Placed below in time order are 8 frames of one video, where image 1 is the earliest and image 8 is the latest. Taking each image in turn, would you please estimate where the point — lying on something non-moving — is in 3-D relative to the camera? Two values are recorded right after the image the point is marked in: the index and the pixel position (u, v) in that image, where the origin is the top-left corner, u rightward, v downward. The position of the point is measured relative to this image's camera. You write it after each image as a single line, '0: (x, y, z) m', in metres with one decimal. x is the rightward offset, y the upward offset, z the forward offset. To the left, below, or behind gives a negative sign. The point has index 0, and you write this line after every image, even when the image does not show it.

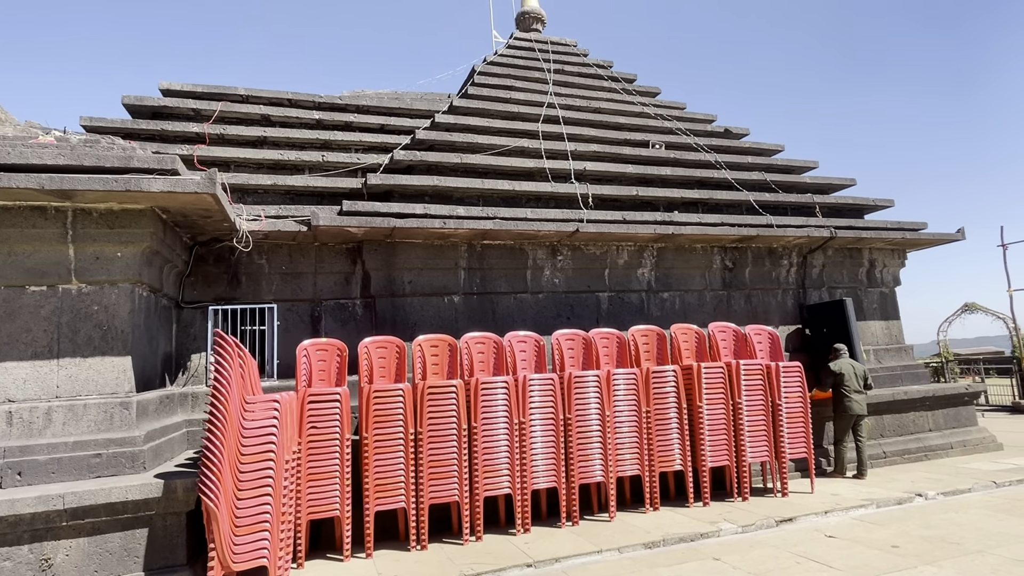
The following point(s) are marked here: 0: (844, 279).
0: (+4.5, +0.1, +8.2) m
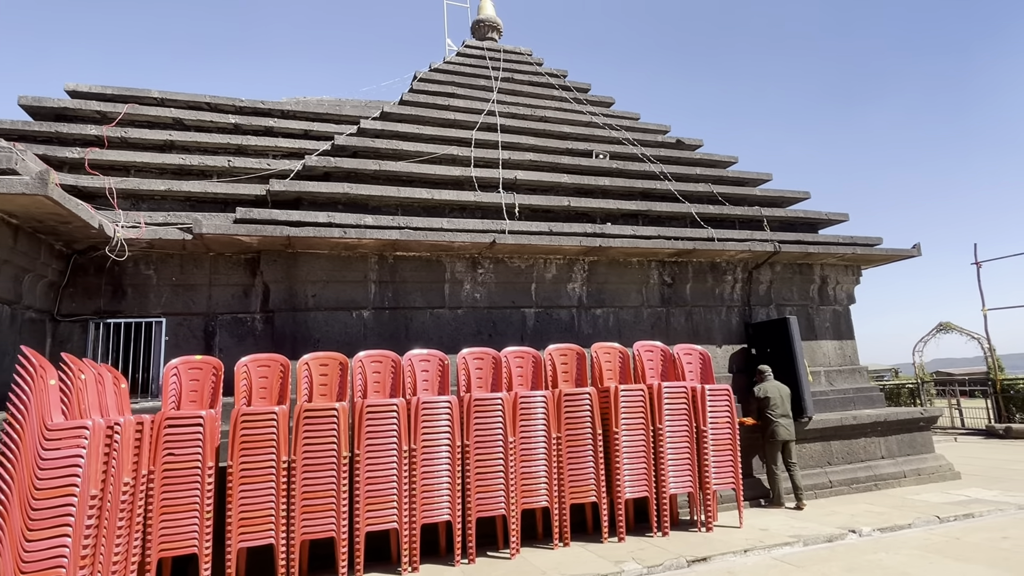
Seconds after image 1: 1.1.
0: (+3.6, -0.1, +7.8) m
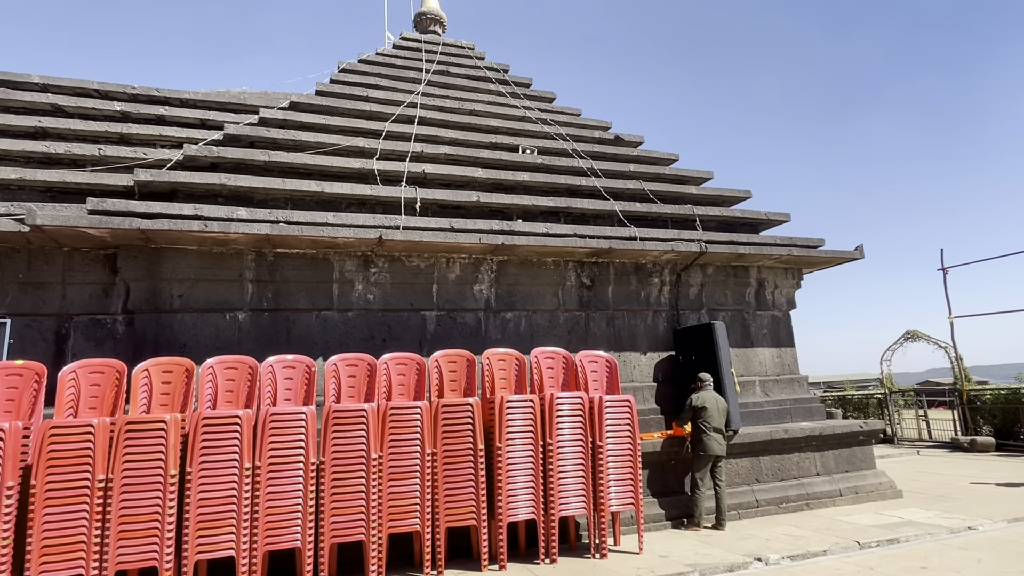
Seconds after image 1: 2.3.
0: (+2.6, -0.1, +7.3) m
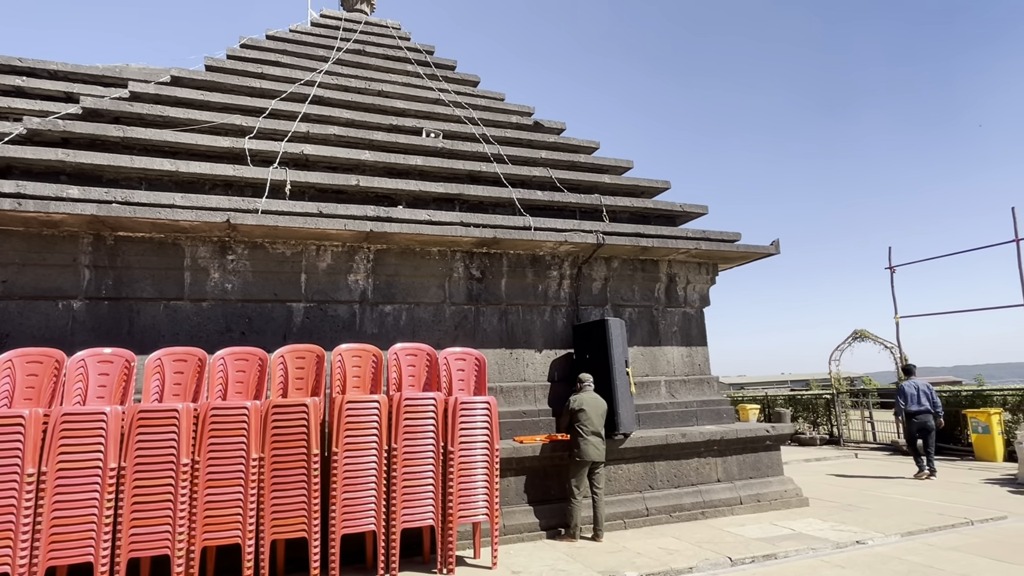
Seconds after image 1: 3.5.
0: (+1.4, -0.1, +6.9) m
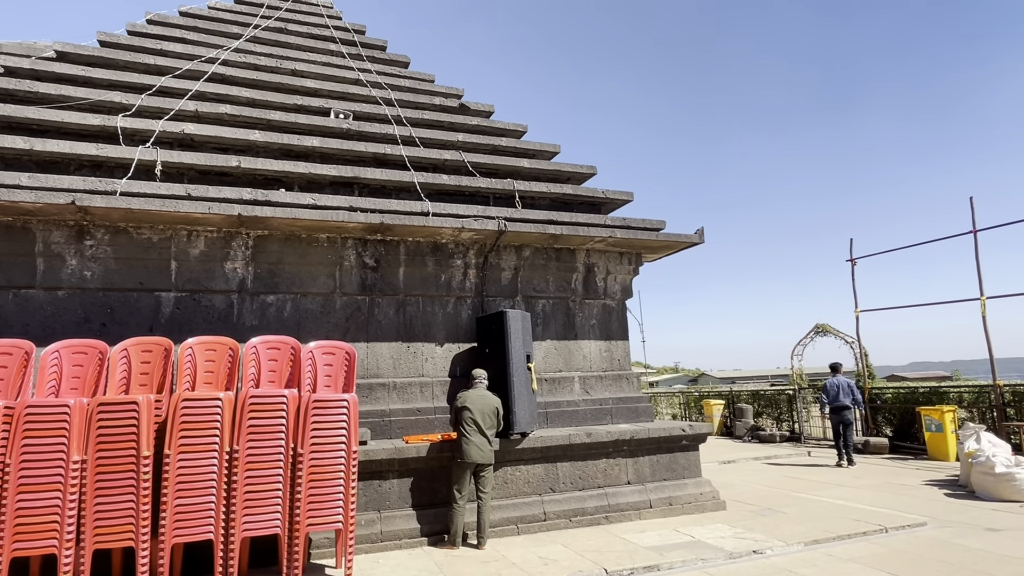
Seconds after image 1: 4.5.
0: (+0.4, 0.0, +6.5) m
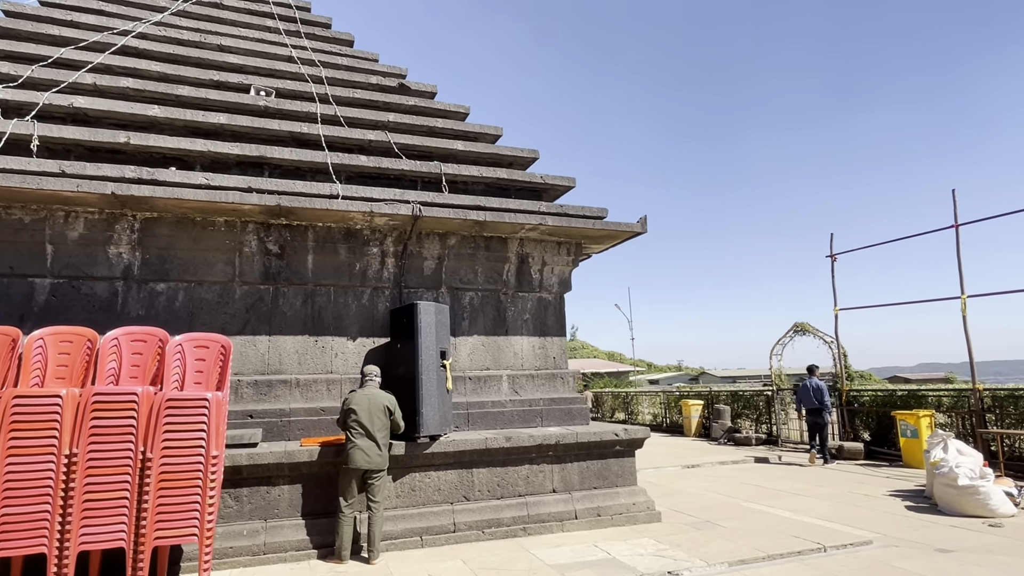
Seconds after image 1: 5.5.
0: (-0.4, +0.1, +6.1) m
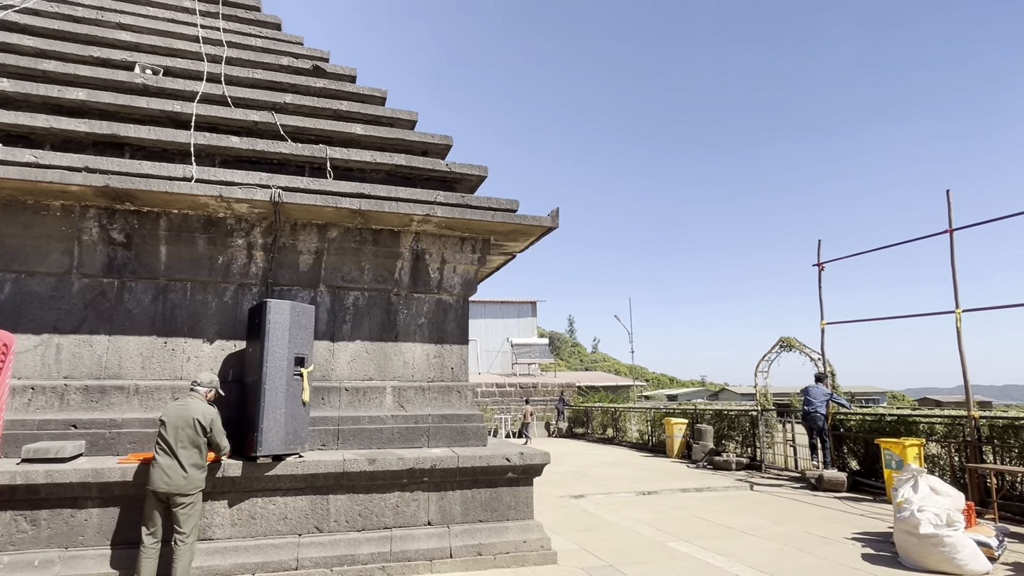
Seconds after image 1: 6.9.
0: (-1.3, +0.1, +5.4) m
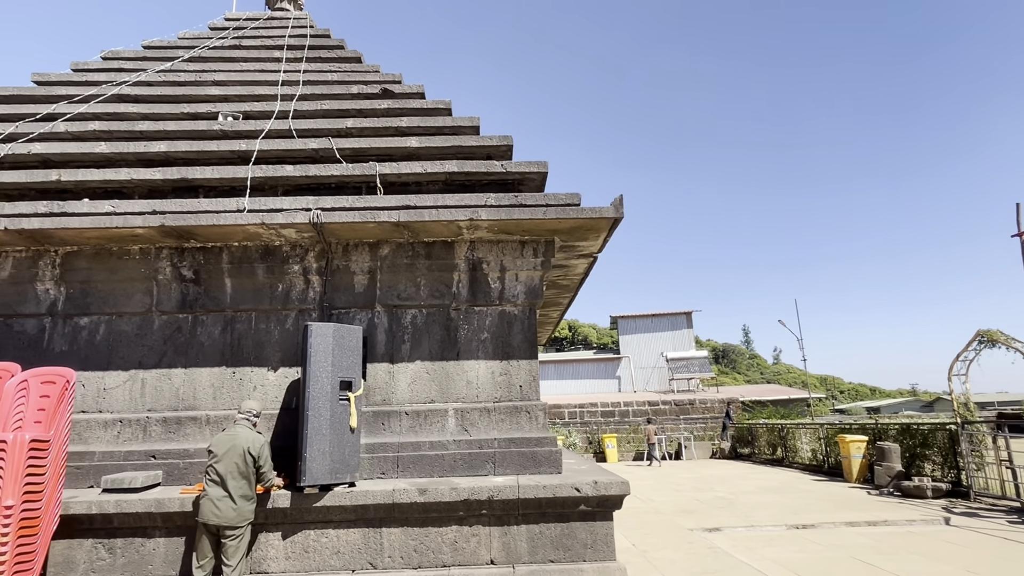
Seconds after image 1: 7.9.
0: (-0.8, 0.0, +5.1) m
